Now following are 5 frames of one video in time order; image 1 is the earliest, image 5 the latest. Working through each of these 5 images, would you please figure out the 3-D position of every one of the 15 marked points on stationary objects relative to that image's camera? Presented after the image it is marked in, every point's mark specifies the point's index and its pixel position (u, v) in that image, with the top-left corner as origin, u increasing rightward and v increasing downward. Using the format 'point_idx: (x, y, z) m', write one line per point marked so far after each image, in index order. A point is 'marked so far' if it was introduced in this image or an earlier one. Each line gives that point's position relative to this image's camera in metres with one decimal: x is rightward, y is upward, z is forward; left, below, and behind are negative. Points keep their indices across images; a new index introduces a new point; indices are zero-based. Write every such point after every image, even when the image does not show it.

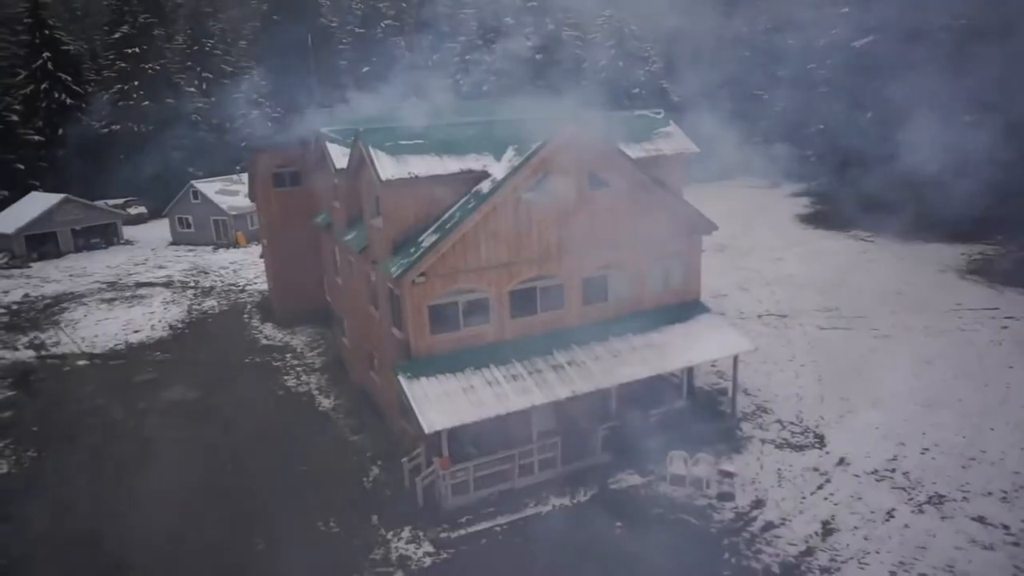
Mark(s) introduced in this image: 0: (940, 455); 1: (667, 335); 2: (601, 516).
0: (+8.0, -3.1, +12.3) m
1: (+3.2, -1.0, +13.3) m
2: (+1.5, -3.9, +11.2) m
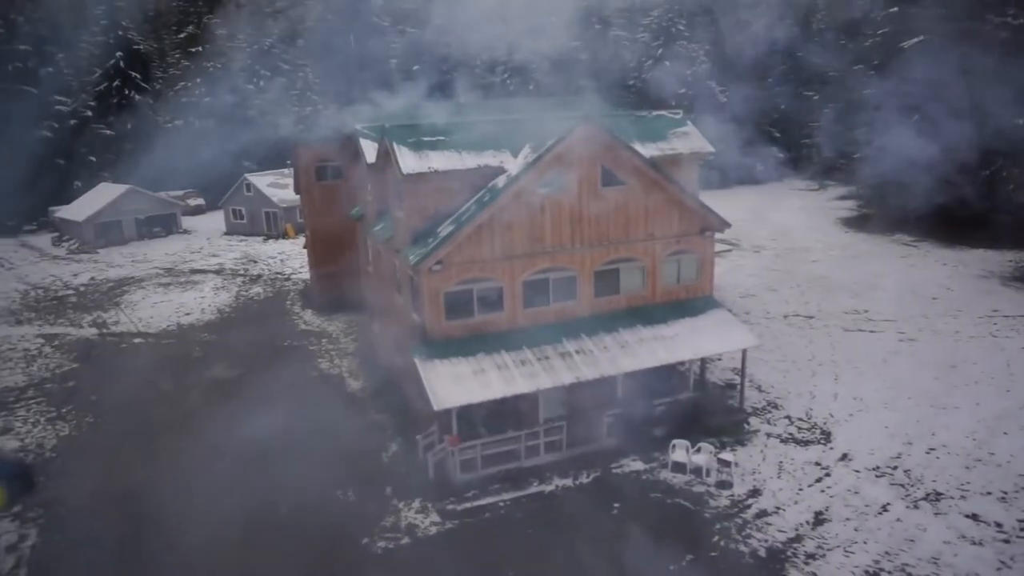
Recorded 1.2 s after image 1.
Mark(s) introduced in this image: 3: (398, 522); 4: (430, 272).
0: (+8.2, -3.2, +12.4) m
1: (+3.5, -0.8, +13.7) m
2: (+1.6, -3.8, +11.7) m
3: (-2.0, -4.1, +11.4) m
4: (-1.6, +0.3, +12.4) m
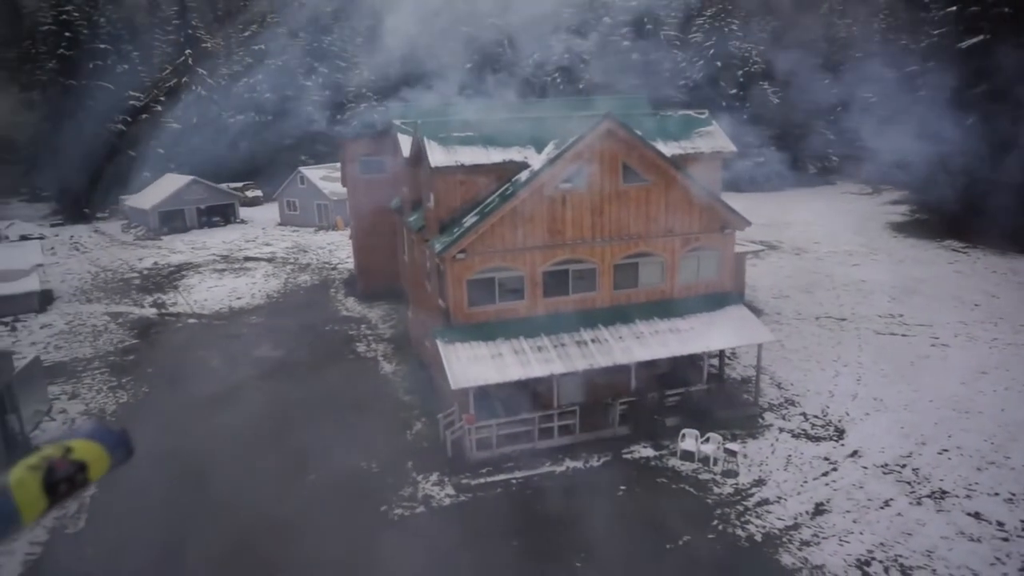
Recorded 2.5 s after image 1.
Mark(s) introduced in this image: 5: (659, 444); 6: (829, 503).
0: (+8.4, -3.2, +12.4) m
1: (+3.9, -0.7, +14.1) m
2: (+1.8, -3.6, +12.2) m
3: (-1.8, -3.8, +12.2) m
4: (-1.2, +0.6, +13.1) m
5: (+3.0, -3.2, +13.2) m
6: (+5.4, -3.7, +11.2) m
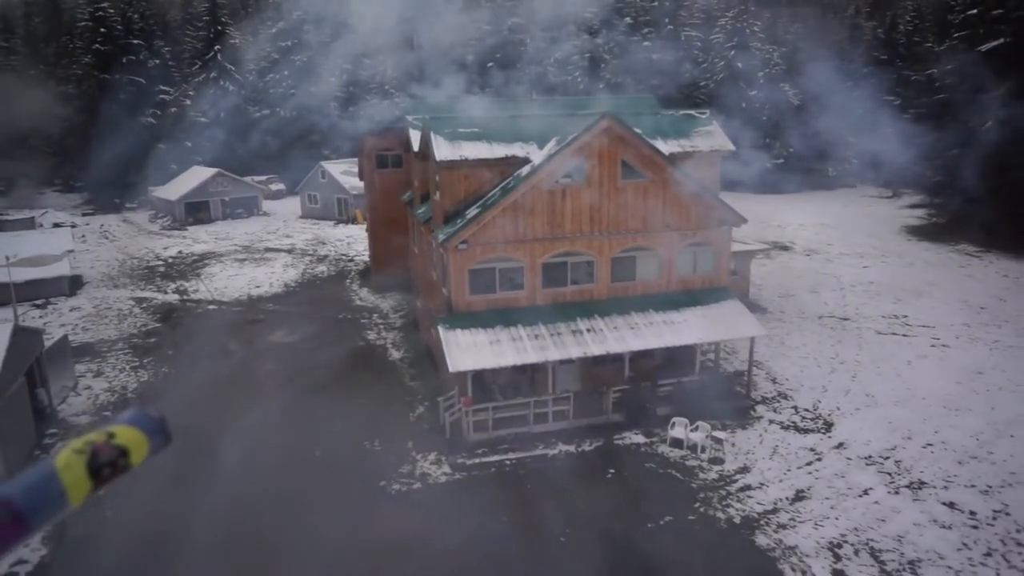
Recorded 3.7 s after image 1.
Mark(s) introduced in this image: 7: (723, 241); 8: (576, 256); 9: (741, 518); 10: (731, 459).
0: (+8.3, -3.1, +12.7) m
1: (+3.9, -0.6, +14.5) m
2: (+1.6, -3.4, +12.7) m
3: (-1.9, -3.6, +12.8) m
4: (-1.2, +0.8, +13.7) m
5: (+2.9, -3.0, +13.7) m
6: (+5.3, -3.6, +11.6) m
7: (+4.9, +1.1, +15.2) m
8: (+1.4, +0.7, +14.4) m
9: (+3.8, -3.9, +10.9) m
10: (+4.2, -3.3, +12.7) m
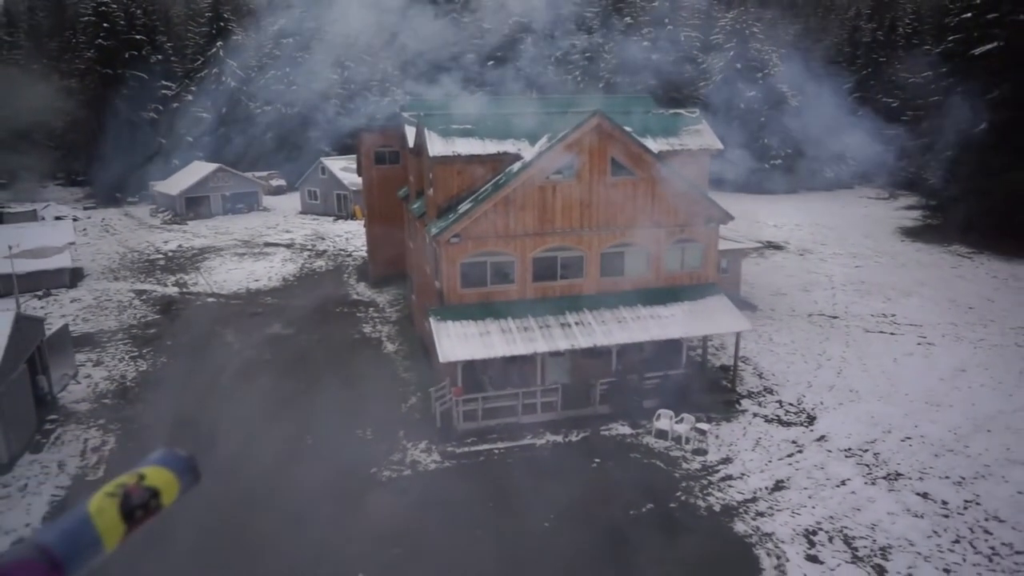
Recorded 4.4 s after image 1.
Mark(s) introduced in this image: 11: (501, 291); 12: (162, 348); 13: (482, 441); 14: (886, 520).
0: (+8.1, -3.1, +13.0) m
1: (+3.7, -0.5, +14.8) m
2: (+1.4, -3.3, +13.0) m
3: (-2.2, -3.4, +13.2) m
4: (-1.4, +1.0, +14.0) m
5: (+2.7, -2.9, +14.0) m
6: (+5.0, -3.5, +11.9) m
7: (+4.7, +1.2, +15.5) m
8: (+1.2, +0.8, +14.7) m
9: (+3.6, -3.8, +11.2) m
10: (+4.0, -3.2, +13.0) m
11: (-0.3, -0.1, +14.6) m
12: (-10.5, -1.8, +19.6) m
13: (-0.6, -3.2, +13.5) m
14: (+6.1, -3.8, +10.5) m
